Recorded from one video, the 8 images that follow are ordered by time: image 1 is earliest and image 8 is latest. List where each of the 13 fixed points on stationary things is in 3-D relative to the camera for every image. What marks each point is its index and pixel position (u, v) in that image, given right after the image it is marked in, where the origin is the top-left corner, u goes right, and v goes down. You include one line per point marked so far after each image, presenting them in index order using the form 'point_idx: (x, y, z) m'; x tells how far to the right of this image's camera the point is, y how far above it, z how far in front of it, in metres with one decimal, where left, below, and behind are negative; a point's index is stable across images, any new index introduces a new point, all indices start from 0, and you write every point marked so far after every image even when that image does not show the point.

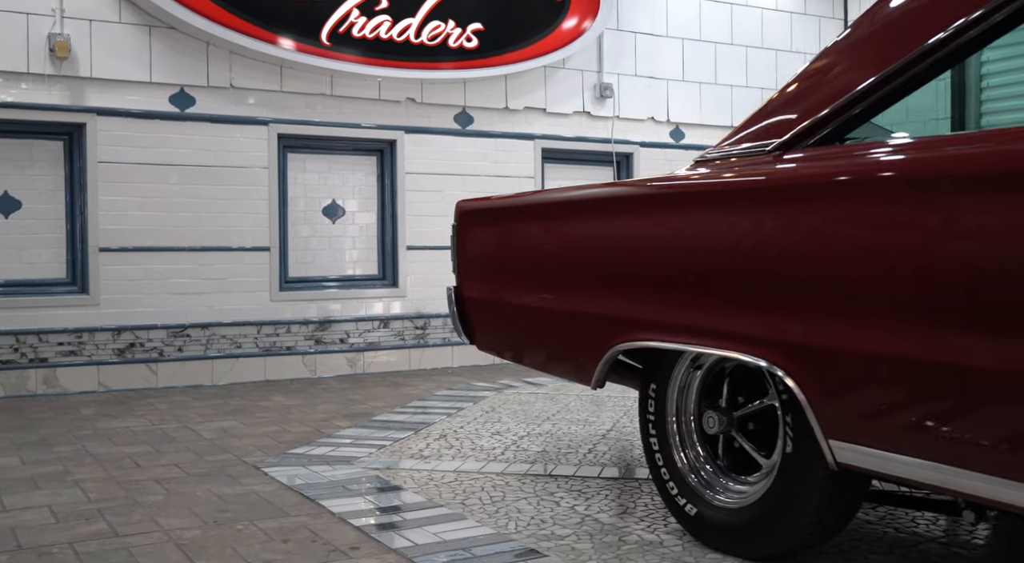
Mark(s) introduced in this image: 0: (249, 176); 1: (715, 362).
0: (-1.9, +0.7, +6.7) m
1: (+0.6, -0.2, +2.8) m
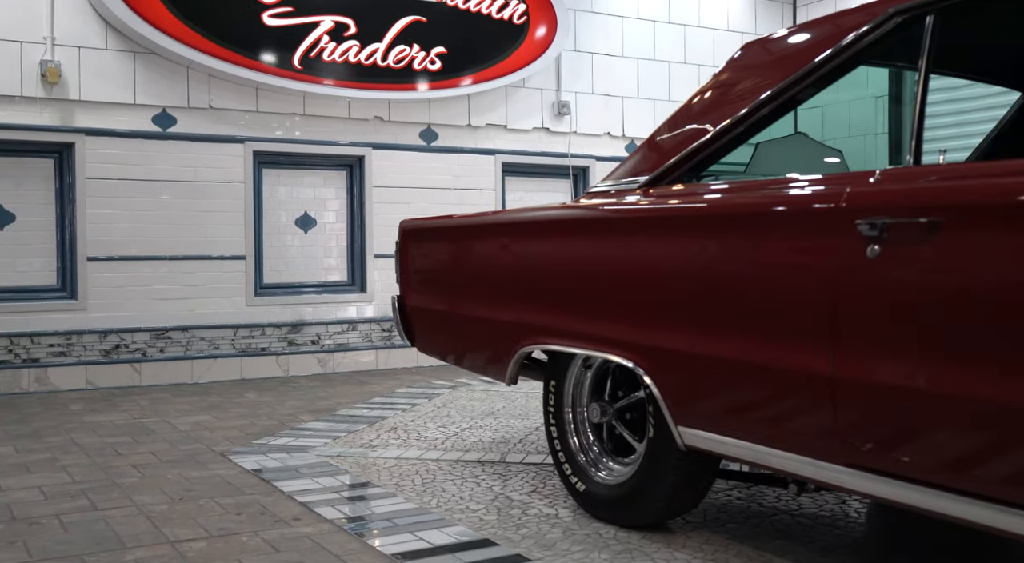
0: (-2.2, +0.7, +7.2) m
1: (+0.3, -0.3, +3.3) m
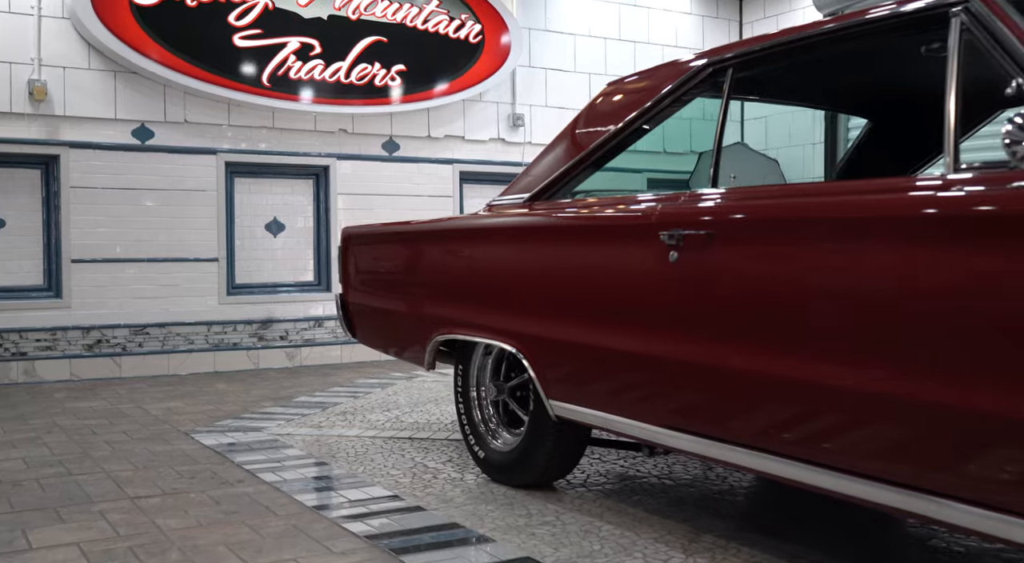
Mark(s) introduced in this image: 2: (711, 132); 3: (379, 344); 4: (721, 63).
0: (-2.6, +0.7, +7.8) m
1: (-0.1, -0.3, +3.9) m
2: (+0.6, +0.5, +3.3) m
3: (-0.6, -0.3, +4.6) m
4: (+0.7, +0.8, +3.3) m
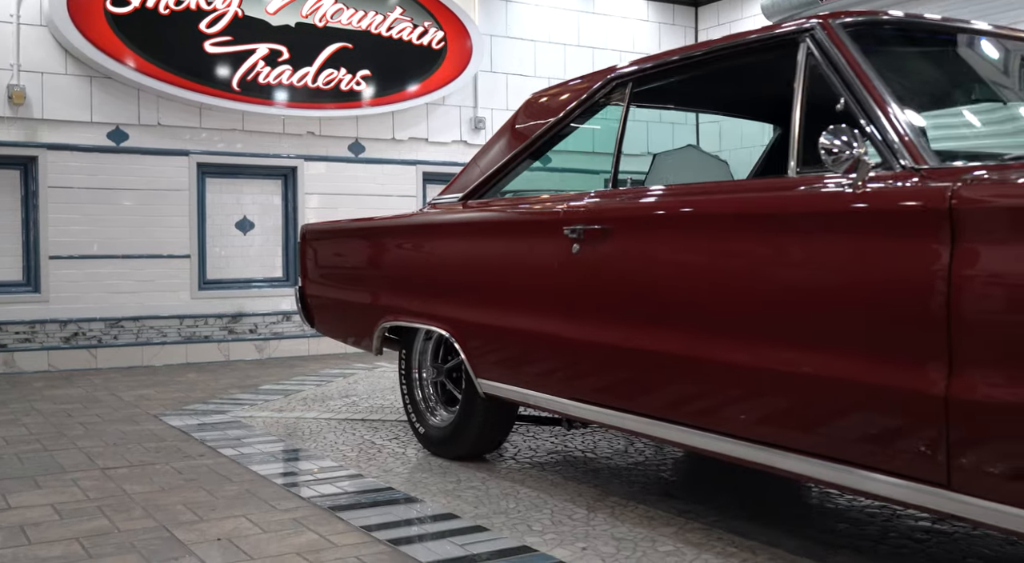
0: (-2.9, +0.7, +8.2) m
1: (-0.3, -0.2, +4.3) m
2: (+0.4, +0.6, +3.7) m
3: (-0.9, -0.3, +5.0) m
4: (+0.4, +0.8, +3.7) m
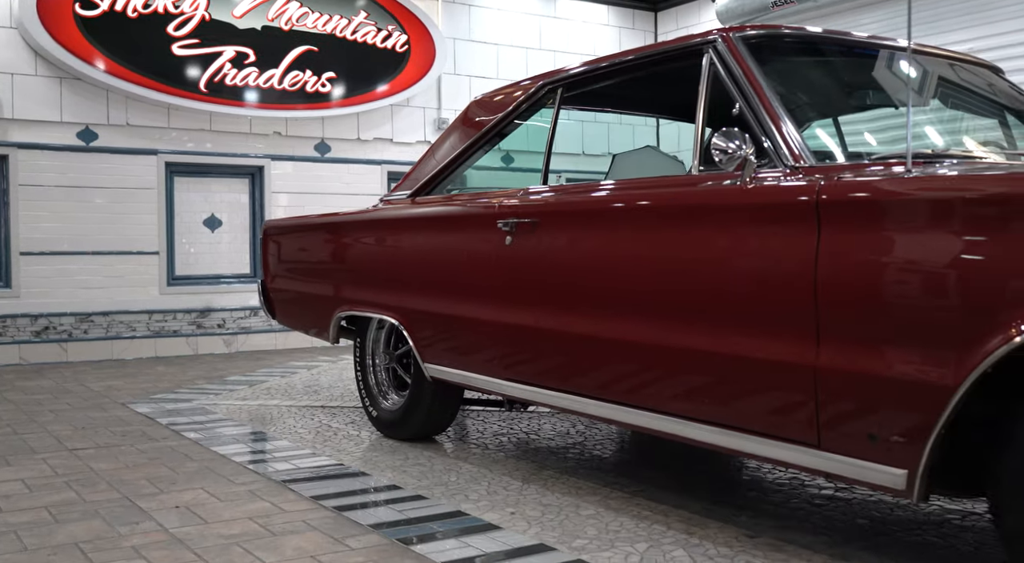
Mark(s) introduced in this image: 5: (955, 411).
0: (-3.3, +0.8, +8.4) m
1: (-0.6, -0.2, +4.6) m
2: (+0.1, +0.6, +4.0) m
3: (-1.2, -0.2, +5.2) m
4: (+0.2, +0.8, +4.0) m
5: (+1.1, -0.3, +2.4) m
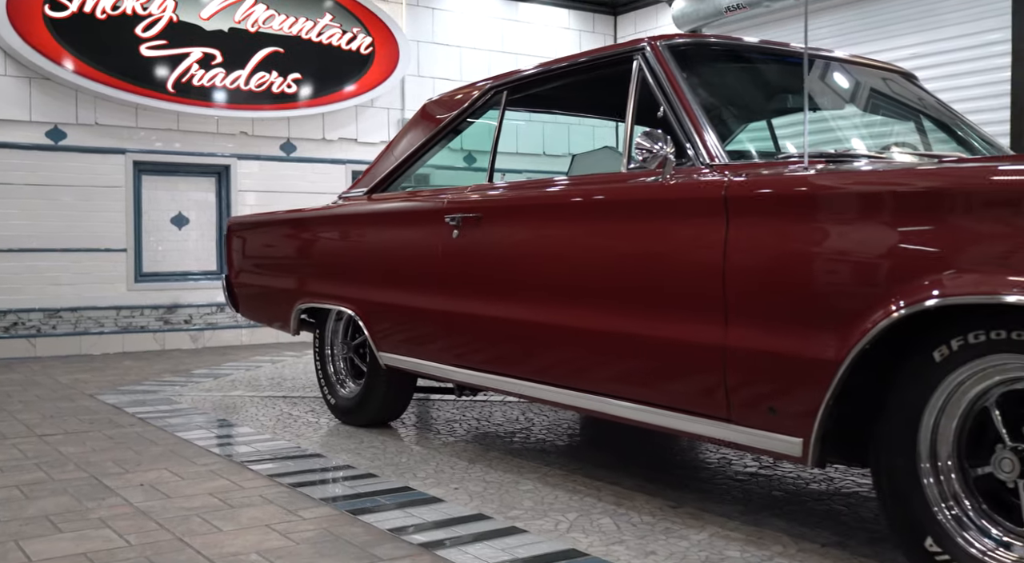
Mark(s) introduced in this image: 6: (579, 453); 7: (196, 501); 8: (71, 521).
0: (-3.6, +0.8, +8.6) m
1: (-0.8, -0.2, +4.9) m
2: (-0.1, +0.6, +4.2) m
3: (-1.4, -0.2, +5.5) m
4: (0.0, +0.9, +4.2) m
5: (+0.9, -0.3, +2.6) m
6: (+0.3, -0.8, +4.3) m
7: (-1.1, -0.8, +3.3) m
8: (-1.4, -0.8, +3.1) m
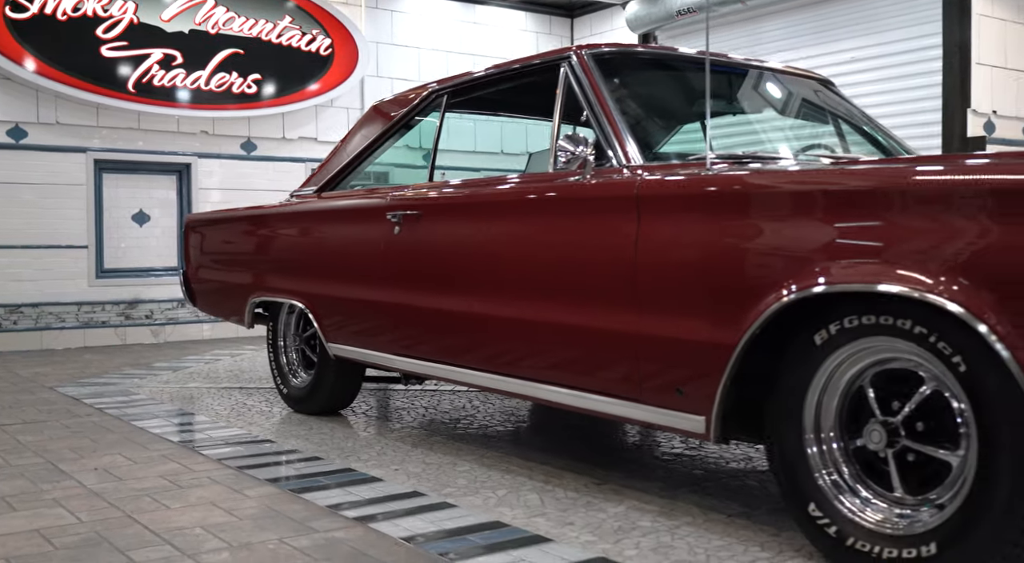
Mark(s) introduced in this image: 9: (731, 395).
0: (-4.0, +0.8, +8.7) m
1: (-1.1, -0.1, +5.1) m
2: (-0.4, +0.7, +4.5) m
3: (-1.7, -0.2, +5.6) m
4: (-0.3, +0.9, +4.5) m
5: (+0.7, -0.3, +2.9) m
6: (0.0, -0.7, +4.5) m
7: (-1.3, -0.7, +3.5) m
8: (-1.7, -0.8, +3.3) m
9: (+0.7, -0.4, +3.0) m
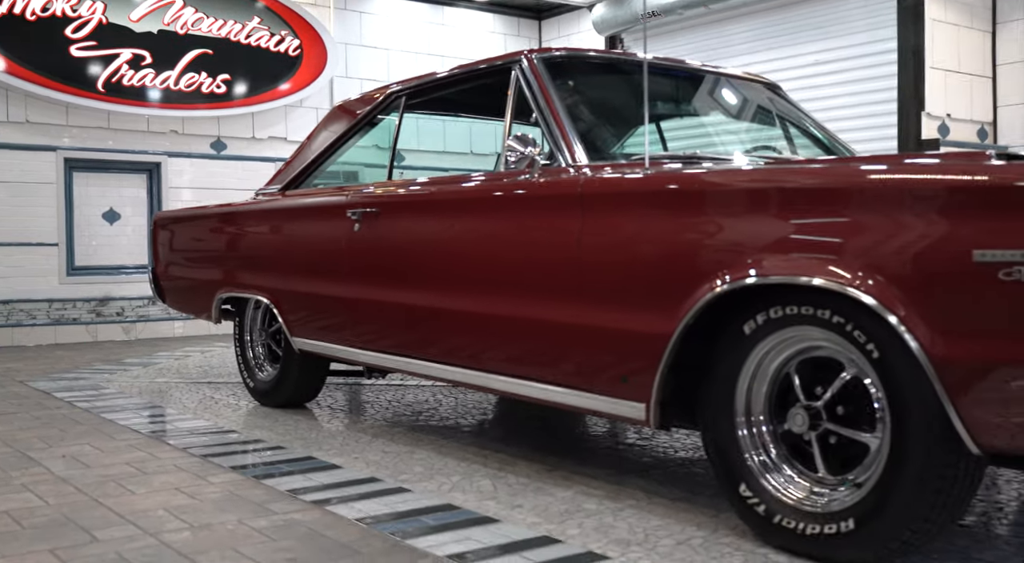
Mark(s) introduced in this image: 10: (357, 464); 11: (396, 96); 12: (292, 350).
0: (-4.3, +0.8, +8.8) m
1: (-1.3, -0.1, +5.2) m
2: (-0.6, +0.7, +4.6) m
3: (-2.0, -0.2, +5.7) m
4: (-0.5, +0.9, +4.6) m
5: (+0.5, -0.2, +3.1) m
6: (-0.2, -0.7, +4.7) m
7: (-1.5, -0.7, +3.6) m
8: (-1.8, -0.7, +3.4) m
9: (+0.5, -0.3, +3.1) m
10: (-0.6, -0.7, +3.8) m
11: (-0.6, +0.9, +4.7) m
12: (-1.1, -0.4, +5.0) m
